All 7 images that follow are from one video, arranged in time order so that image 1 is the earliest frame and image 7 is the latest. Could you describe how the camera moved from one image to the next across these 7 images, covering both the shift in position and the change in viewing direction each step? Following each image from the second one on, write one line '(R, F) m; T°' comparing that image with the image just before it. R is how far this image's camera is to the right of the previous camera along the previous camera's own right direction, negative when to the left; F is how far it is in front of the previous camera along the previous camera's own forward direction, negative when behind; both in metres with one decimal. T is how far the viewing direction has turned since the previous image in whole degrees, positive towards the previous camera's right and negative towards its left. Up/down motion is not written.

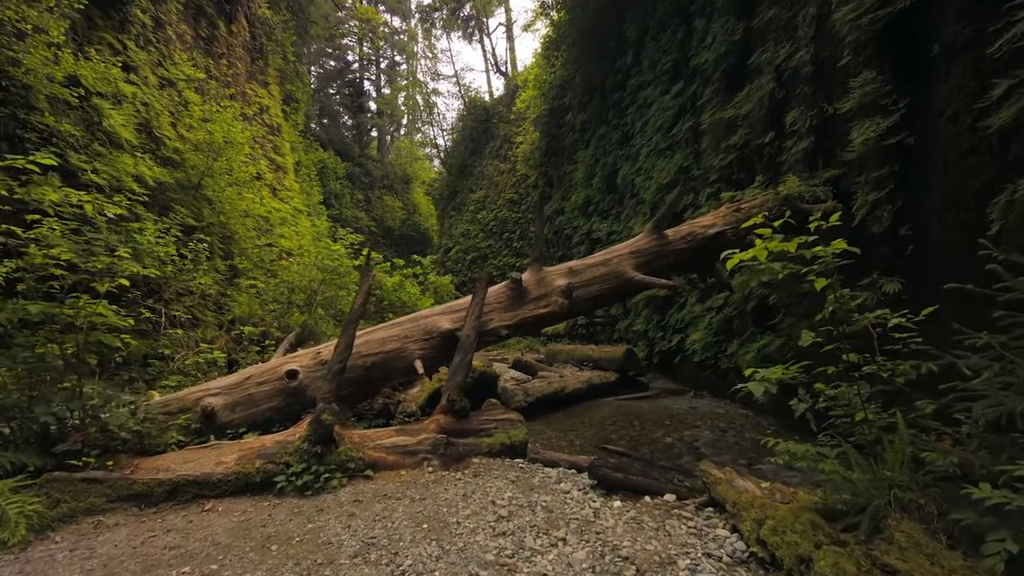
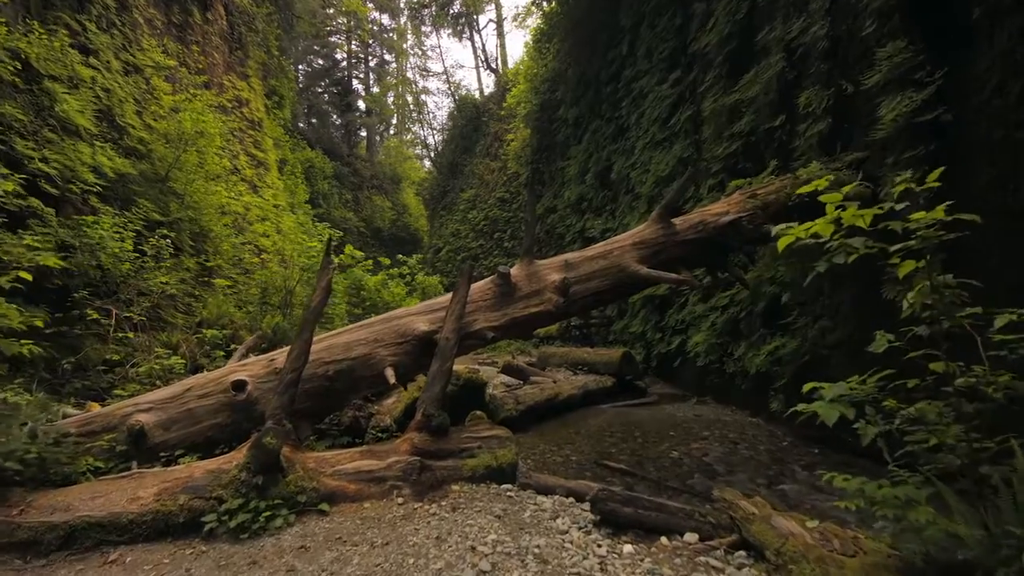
(0.0, +0.5) m; +1°
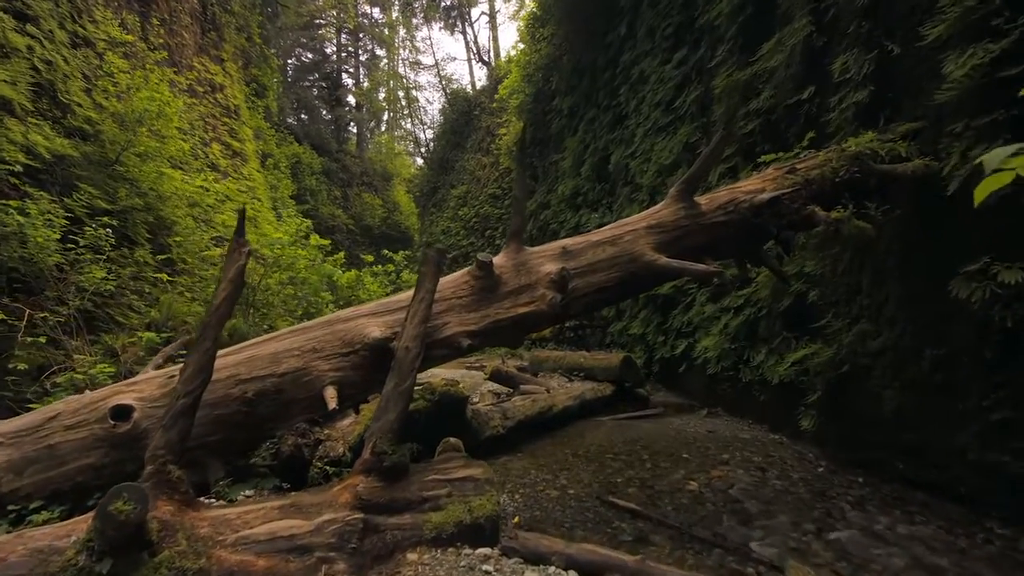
(+0.1, +0.8) m; +1°
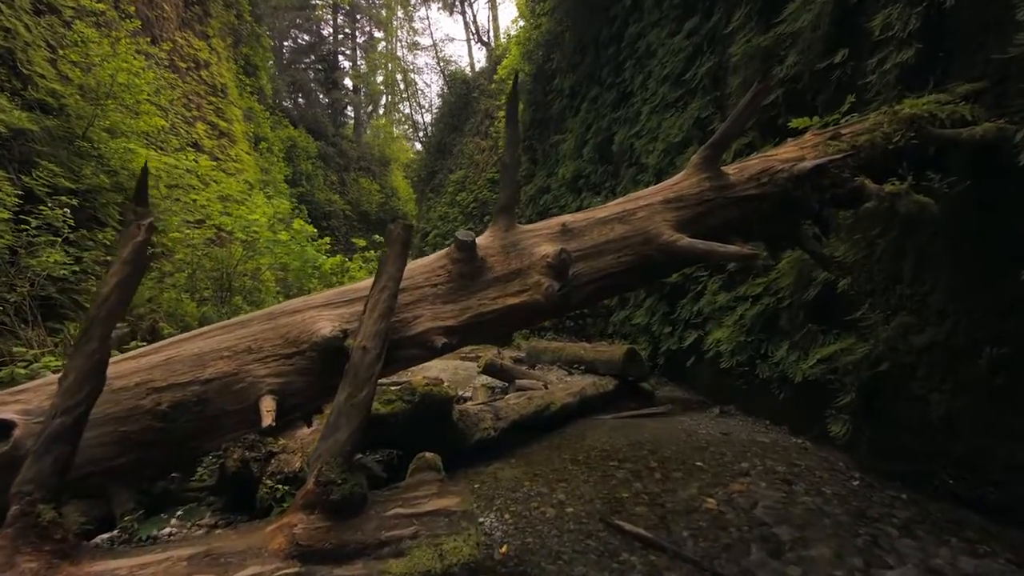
(+0.1, +0.5) m; 0°
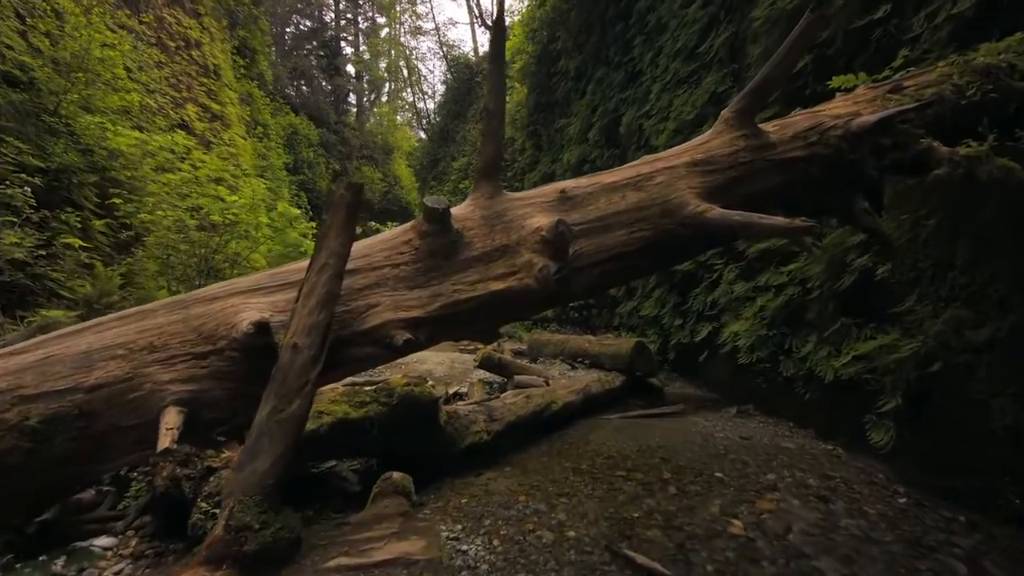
(+0.1, +0.5) m; -1°
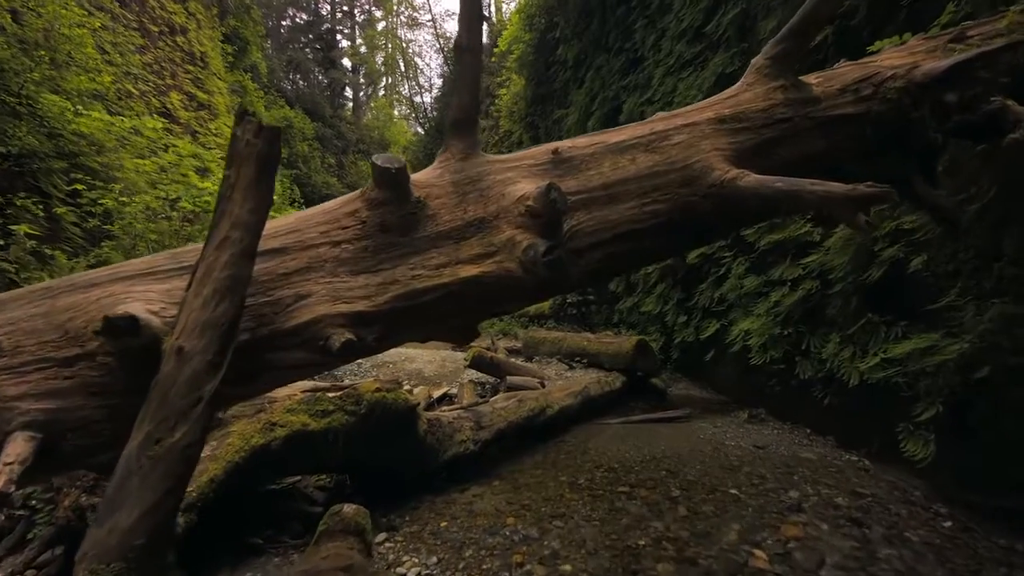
(+0.1, +0.4) m; 0°
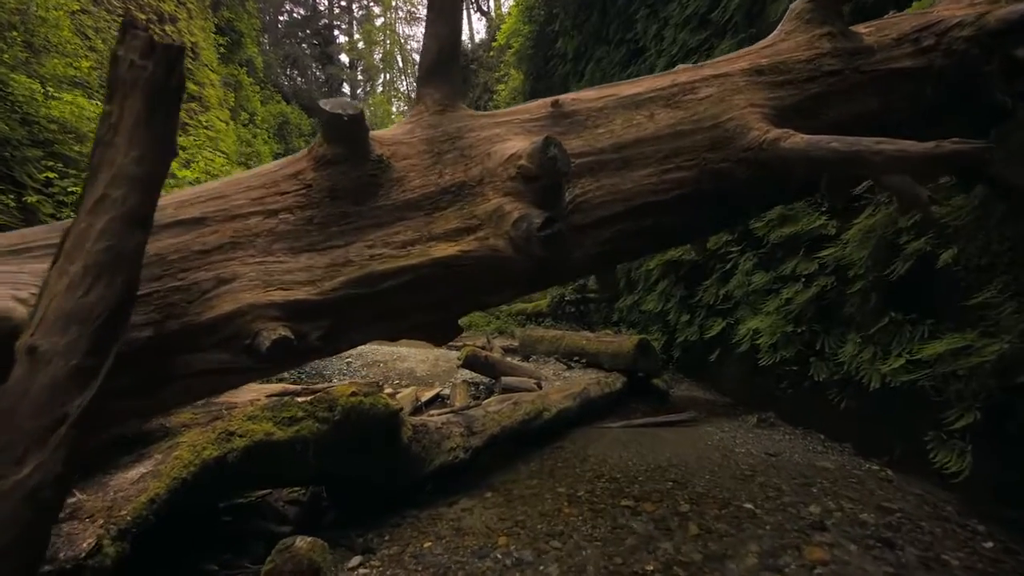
(0.0, +0.3) m; 0°
